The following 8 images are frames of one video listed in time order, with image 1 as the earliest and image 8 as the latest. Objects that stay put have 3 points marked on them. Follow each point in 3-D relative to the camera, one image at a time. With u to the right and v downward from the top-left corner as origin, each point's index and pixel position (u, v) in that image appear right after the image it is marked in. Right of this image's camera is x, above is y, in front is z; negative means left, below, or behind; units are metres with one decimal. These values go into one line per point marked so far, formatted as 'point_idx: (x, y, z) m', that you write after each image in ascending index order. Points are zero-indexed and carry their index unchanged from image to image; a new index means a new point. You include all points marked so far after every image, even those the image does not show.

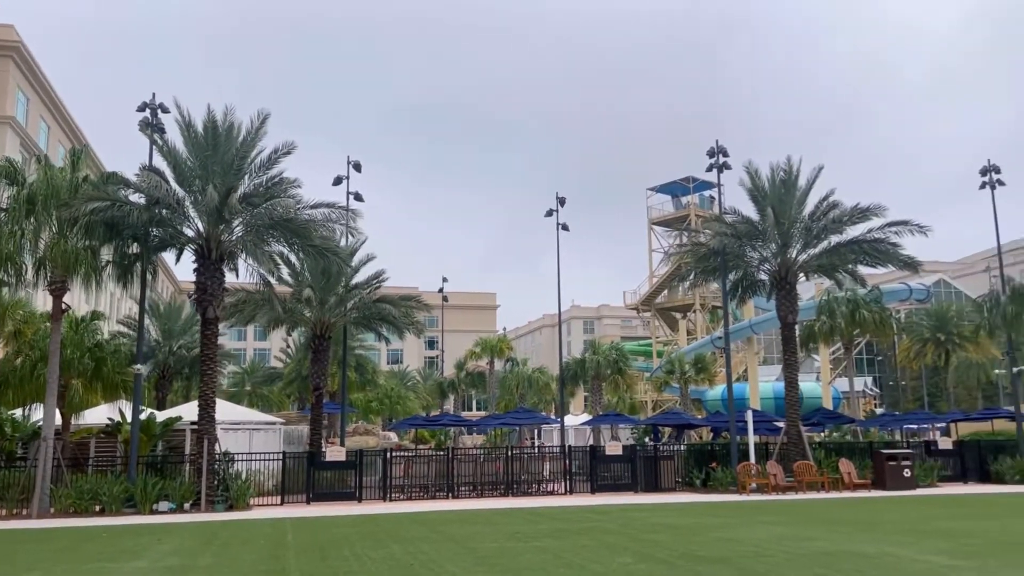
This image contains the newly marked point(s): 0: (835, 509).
0: (+7.0, -4.8, +18.3) m
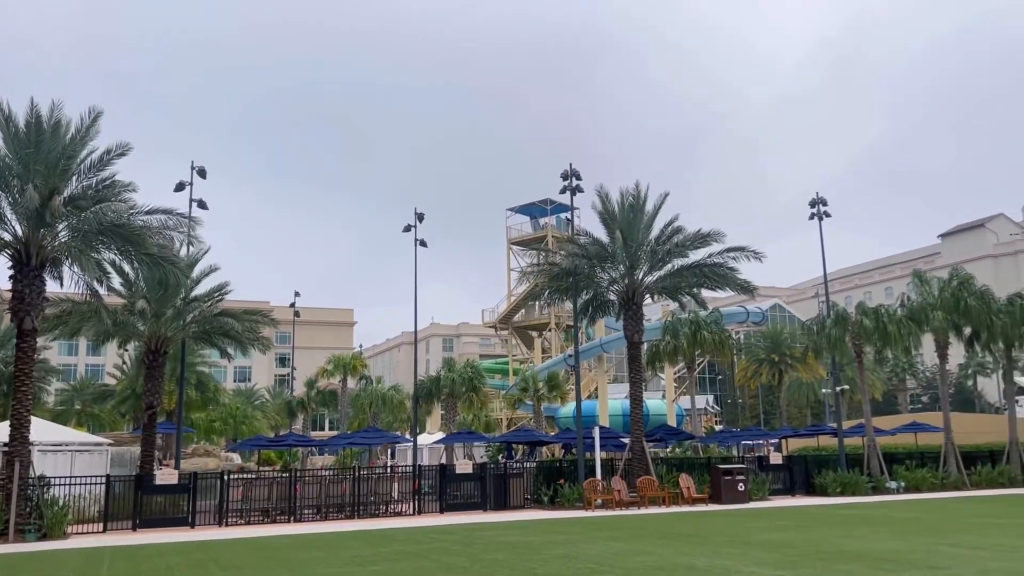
0: (+3.6, -5.3, +18.9) m
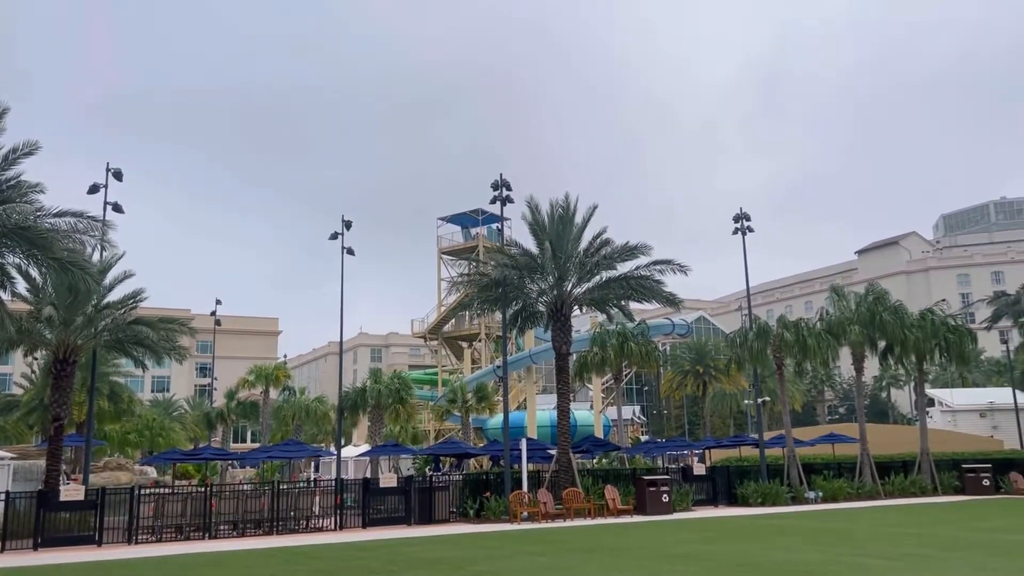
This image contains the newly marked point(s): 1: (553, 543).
0: (+1.9, -5.6, +18.8) m
1: (+0.9, -5.4, +17.6) m
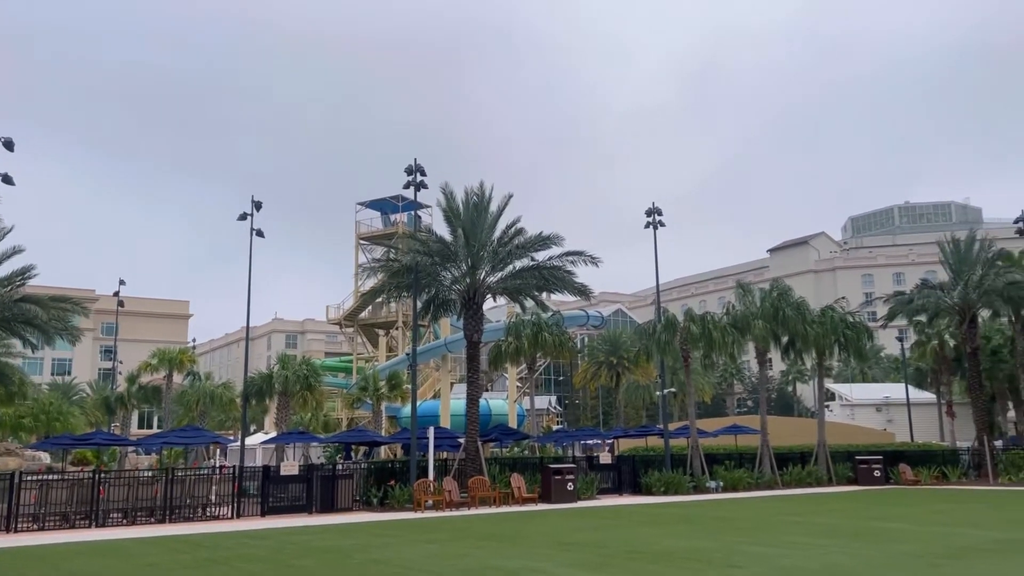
0: (-0.4, -5.3, +18.8) m
1: (-1.3, -5.1, +17.5) m
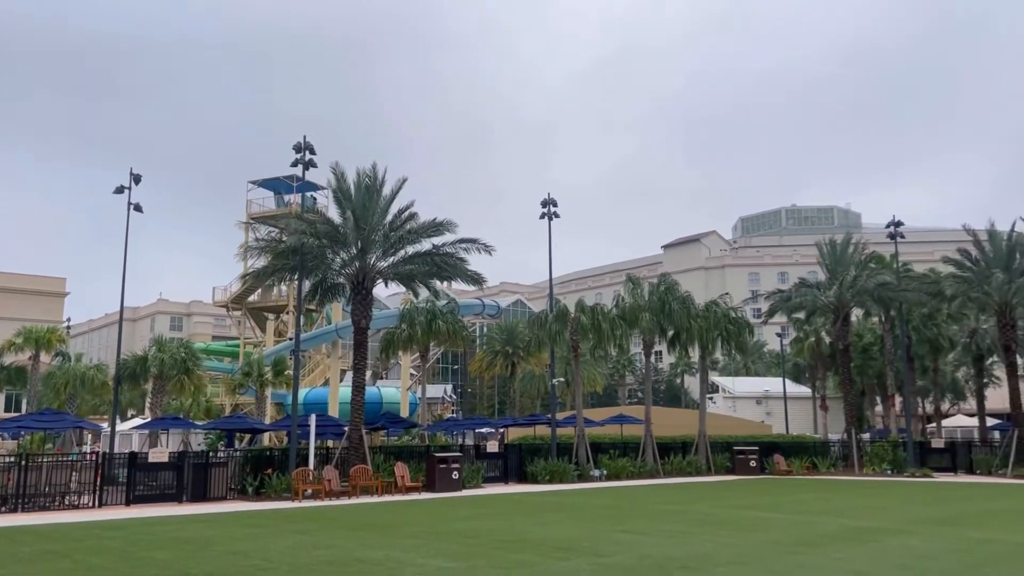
0: (-3.1, -4.9, +18.4) m
1: (-3.8, -4.7, +17.0) m
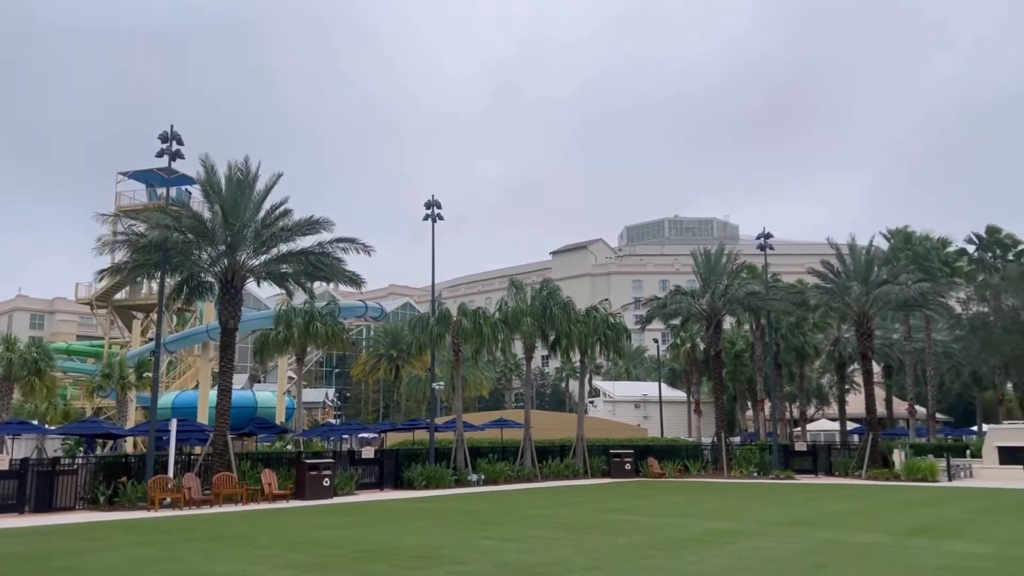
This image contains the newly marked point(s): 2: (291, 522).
0: (-5.9, -4.9, +17.5) m
1: (-6.4, -4.7, +16.0) m
2: (-4.6, -4.9, +17.5) m
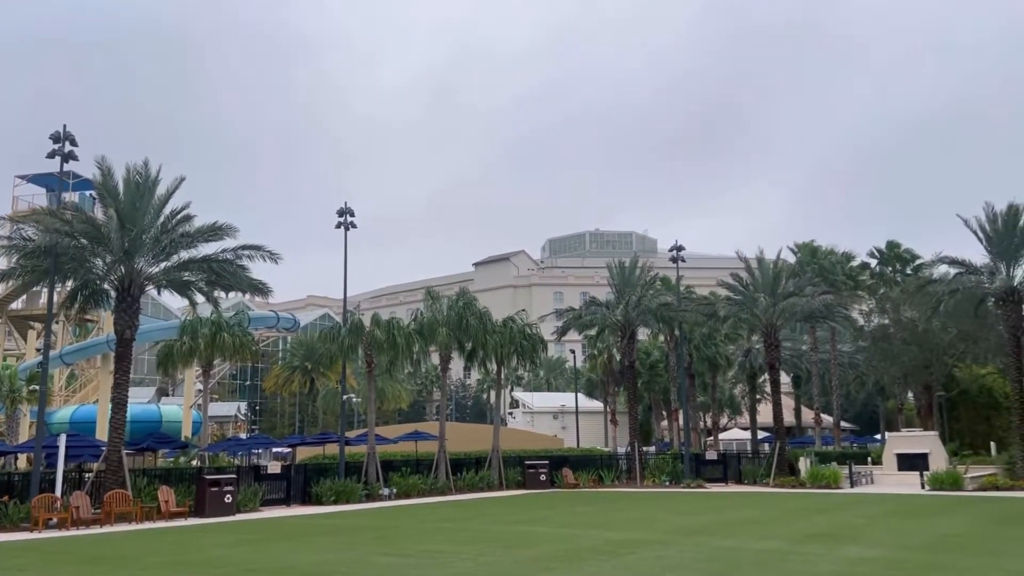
0: (-7.8, -5.0, +16.5) m
1: (-8.2, -4.8, +15.0) m
2: (-6.5, -5.0, +16.7) m
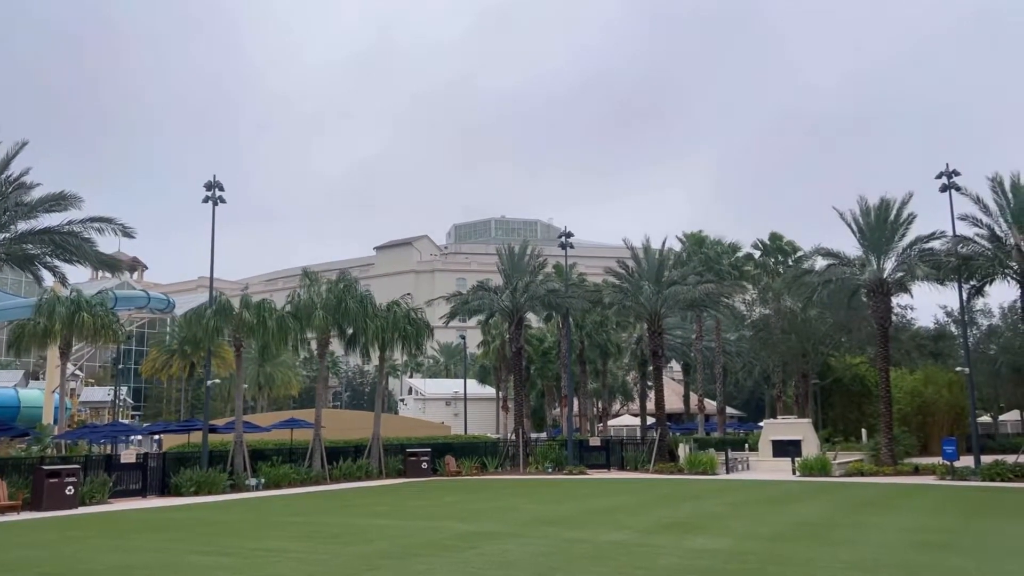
0: (-10.6, -4.5, +14.7) m
1: (-10.8, -4.3, +13.2) m
2: (-9.3, -4.5, +15.0) m
